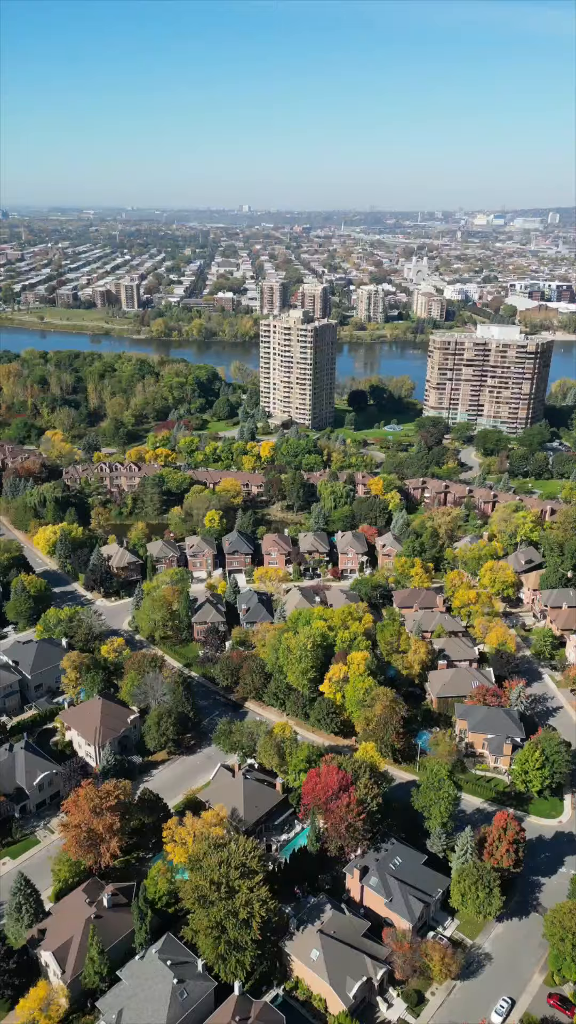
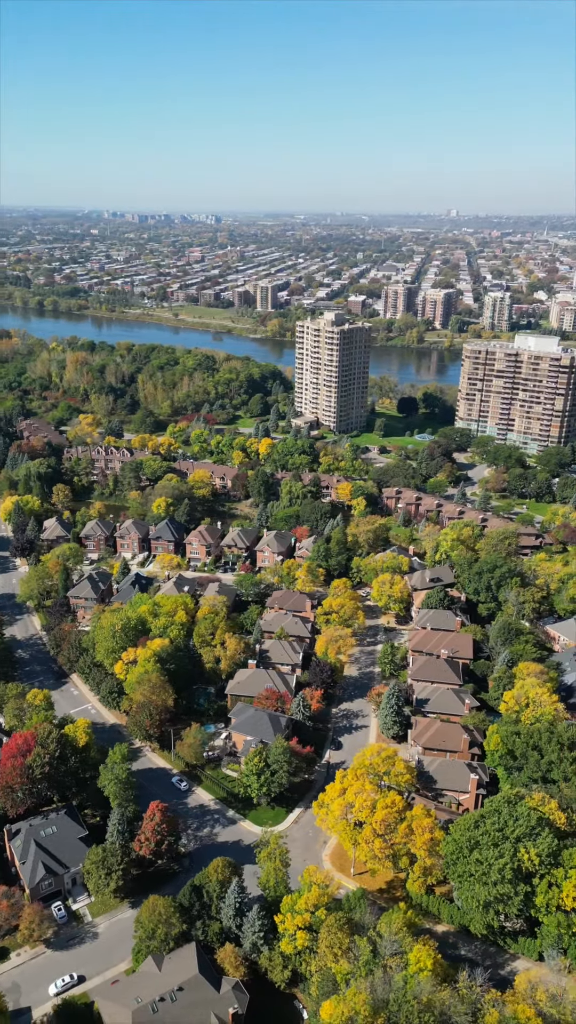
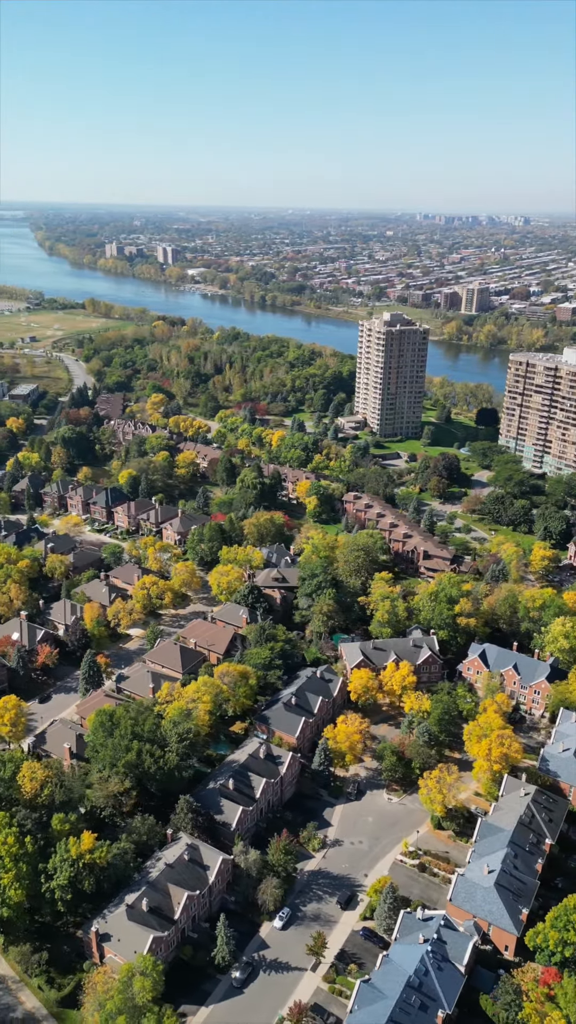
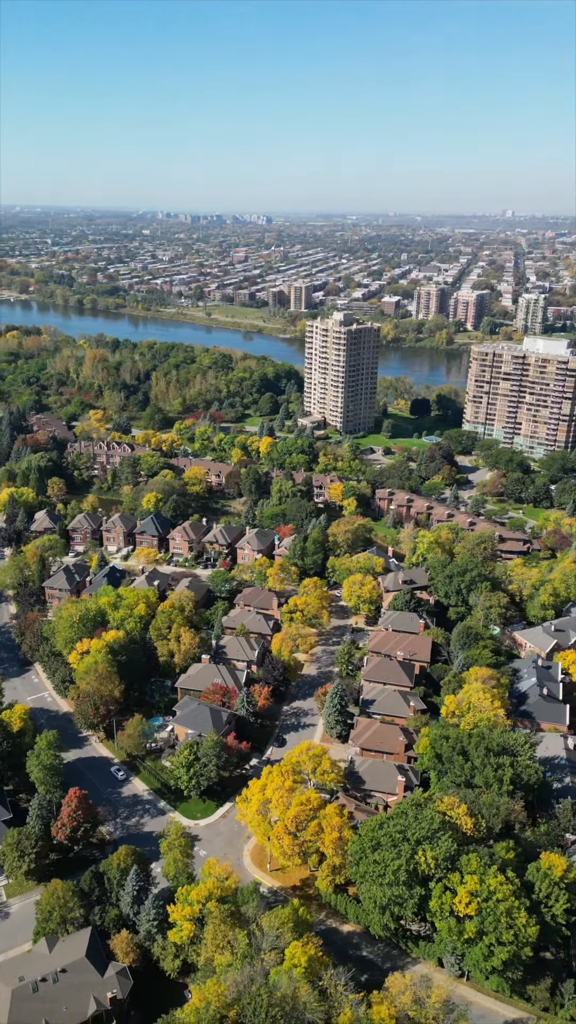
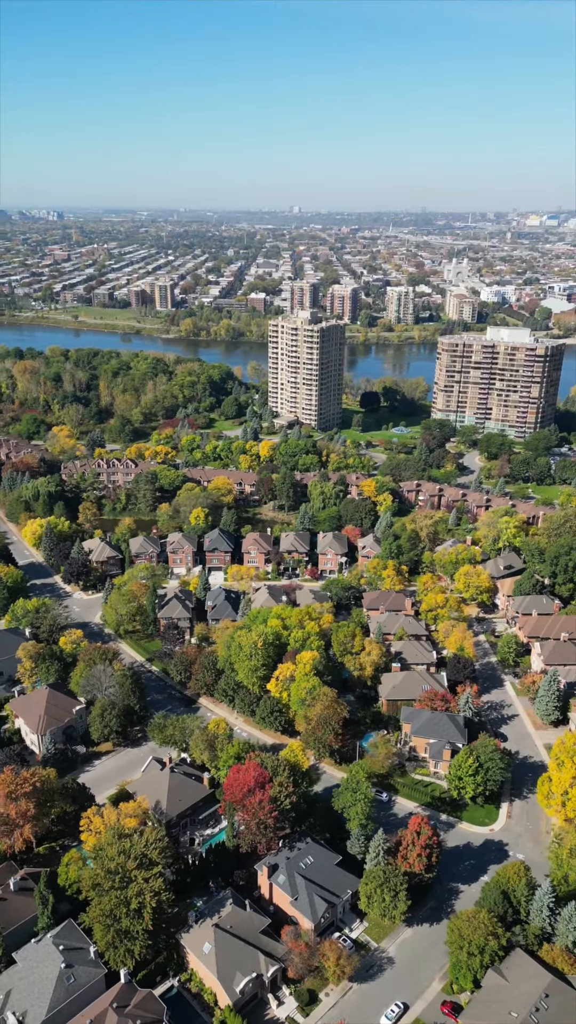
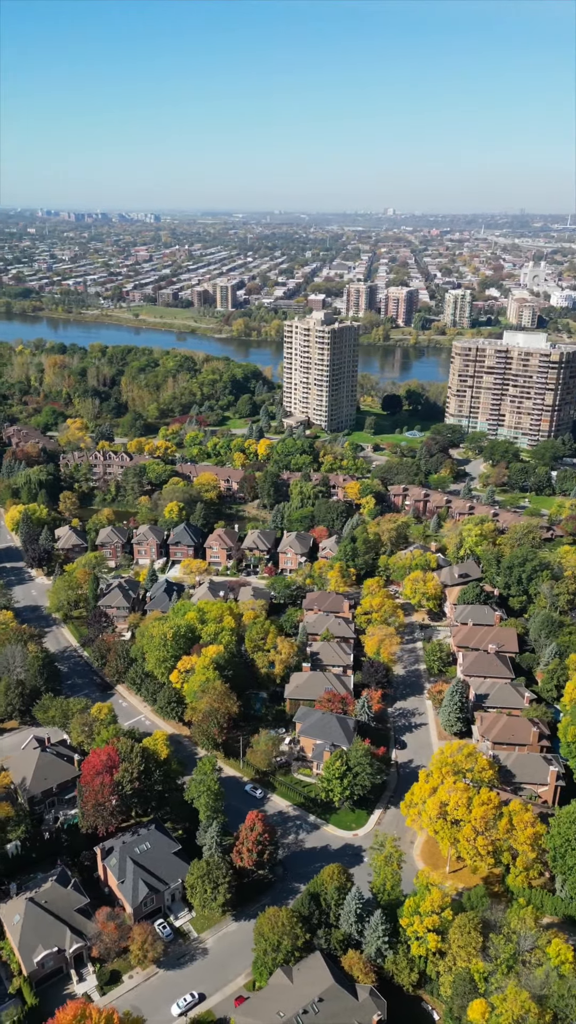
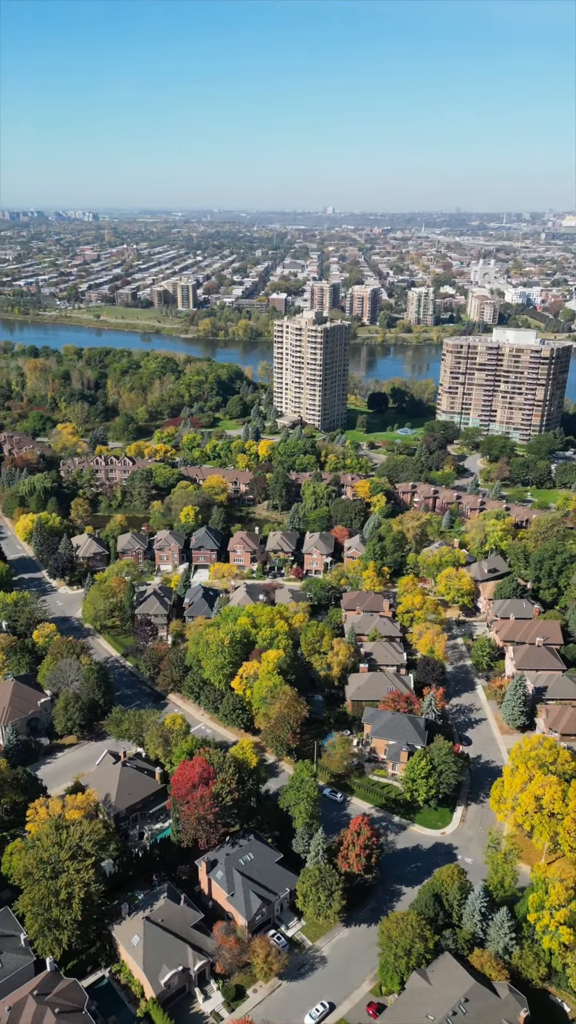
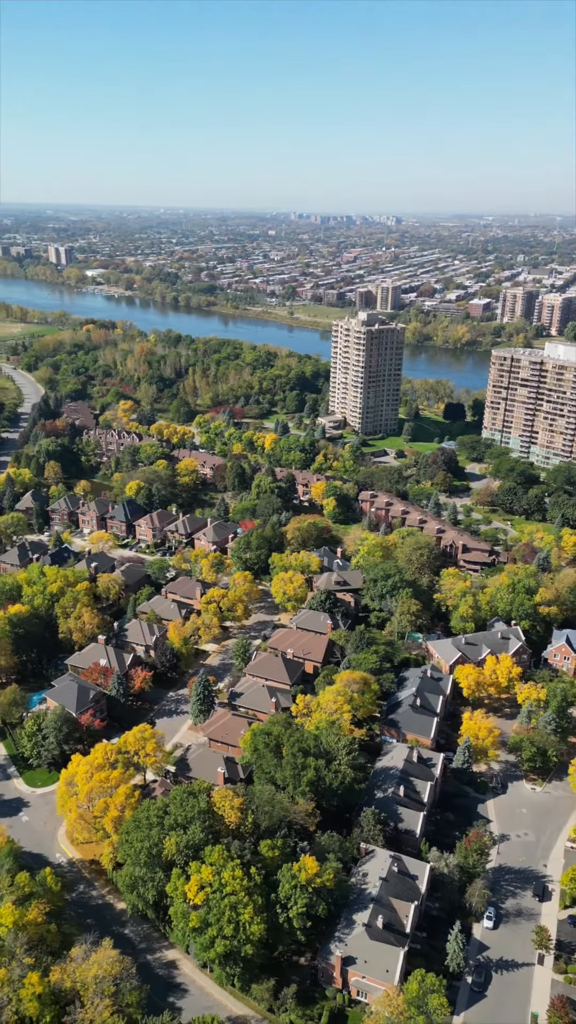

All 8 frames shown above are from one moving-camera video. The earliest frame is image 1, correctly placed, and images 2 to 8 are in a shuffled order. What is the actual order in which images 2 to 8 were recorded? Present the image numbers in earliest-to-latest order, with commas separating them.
5, 7, 6, 2, 4, 8, 3
